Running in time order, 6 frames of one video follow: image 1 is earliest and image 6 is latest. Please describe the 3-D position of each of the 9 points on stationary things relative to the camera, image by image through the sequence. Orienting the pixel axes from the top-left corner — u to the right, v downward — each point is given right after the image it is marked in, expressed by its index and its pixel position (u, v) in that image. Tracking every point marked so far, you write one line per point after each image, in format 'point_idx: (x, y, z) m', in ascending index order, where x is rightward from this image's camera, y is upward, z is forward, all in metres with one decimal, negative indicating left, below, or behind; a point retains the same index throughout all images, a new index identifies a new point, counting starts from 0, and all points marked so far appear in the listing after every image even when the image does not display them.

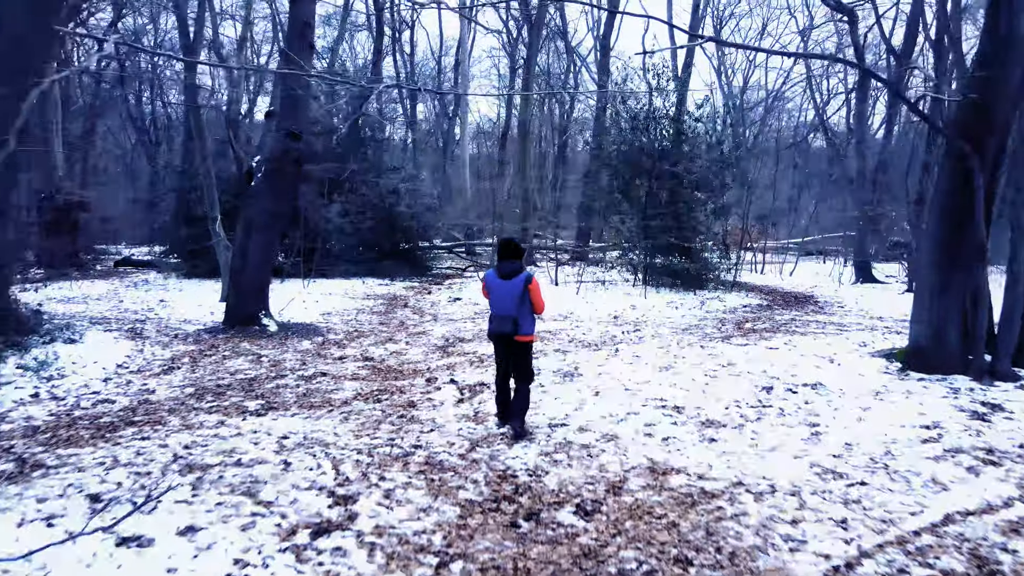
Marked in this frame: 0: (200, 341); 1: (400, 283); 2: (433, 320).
0: (-3.8, -0.7, +8.9) m
1: (-2.6, +0.1, +17.0) m
2: (-1.2, -0.5, +11.2) m
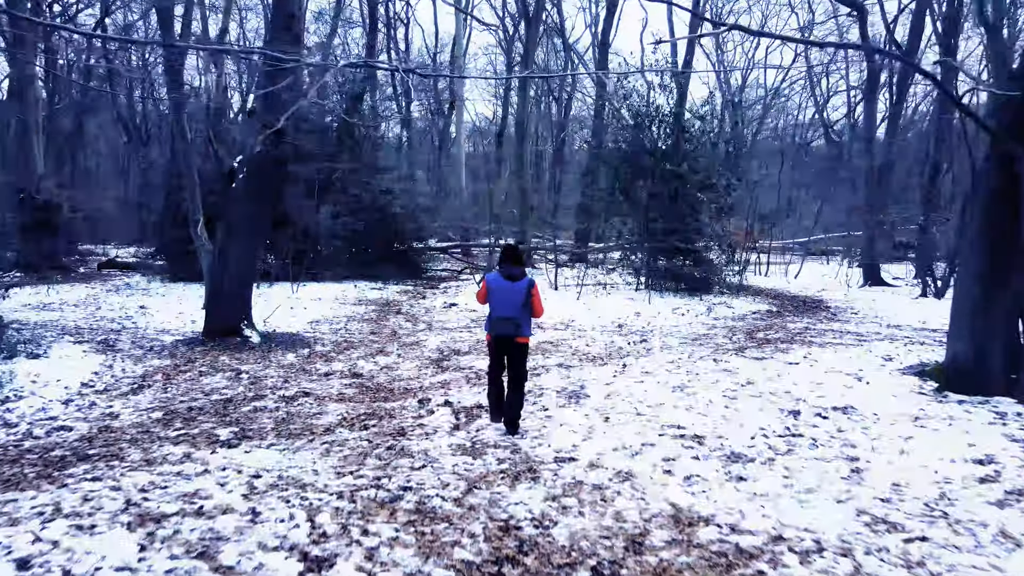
0: (-3.8, -0.8, +8.3) m
1: (-2.6, 0.0, +16.4) m
2: (-1.2, -0.6, +10.6) m
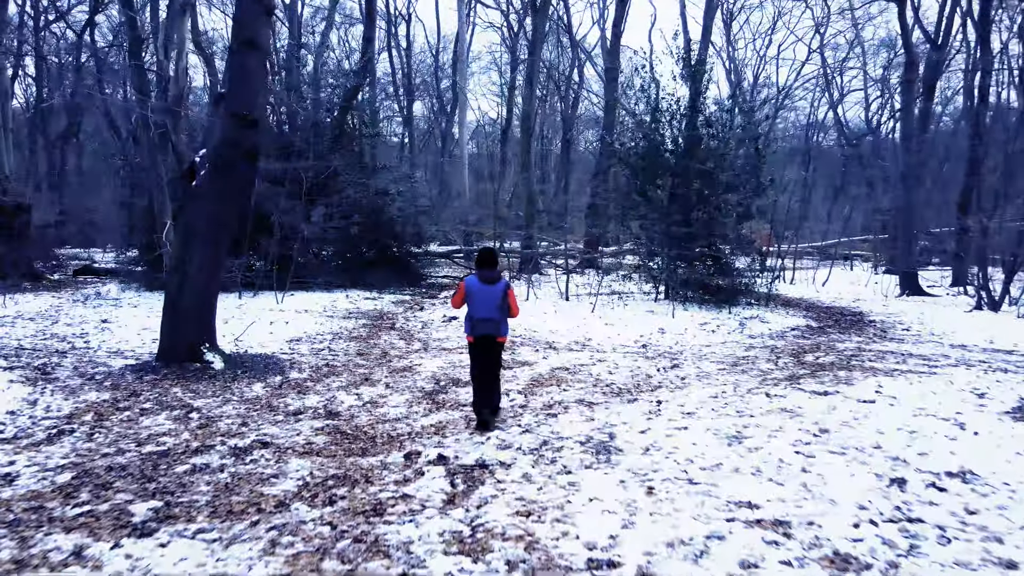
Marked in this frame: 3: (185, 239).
0: (-3.7, -0.9, +6.9) m
1: (-2.5, -0.2, +15.0) m
2: (-1.1, -0.8, +9.3) m
3: (-3.5, +0.5, +7.8) m
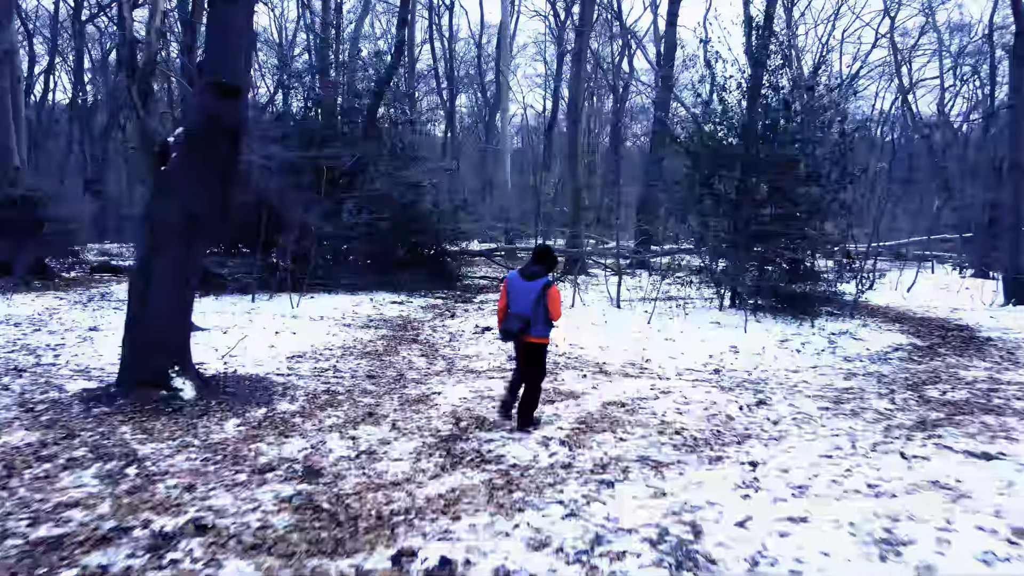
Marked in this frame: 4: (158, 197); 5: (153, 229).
0: (-3.4, -1.0, +5.5) m
1: (-1.7, -0.2, +13.5) m
2: (-0.7, -0.9, +7.7) m
3: (-3.1, +0.5, +6.4) m
4: (-3.1, +0.8, +6.4) m
5: (-3.1, +0.5, +6.4) m
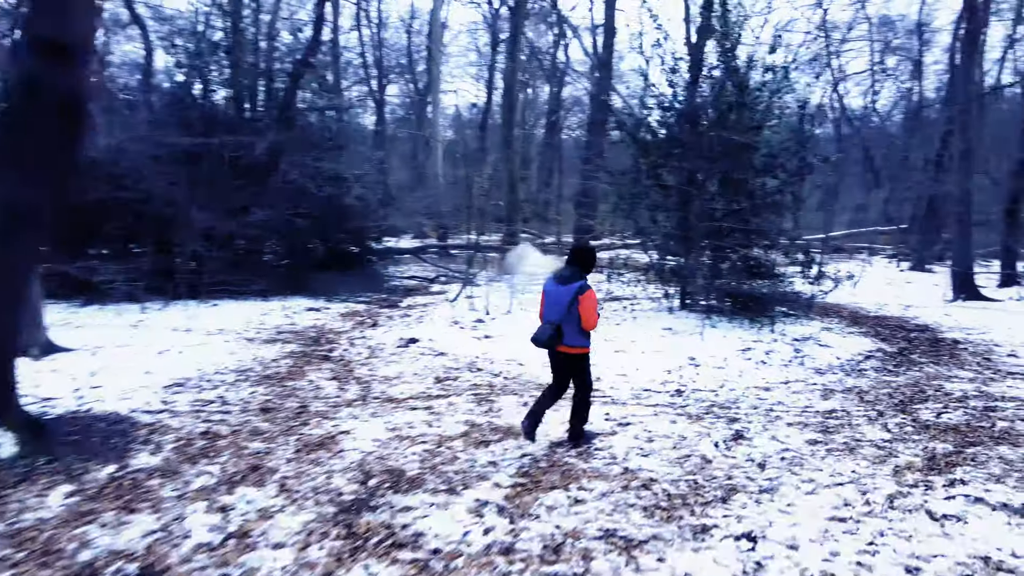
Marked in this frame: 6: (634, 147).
0: (-3.8, -1.2, +3.9) m
1: (-2.9, -0.3, +12.0) m
2: (-1.3, -1.0, +6.4) m
3: (-3.7, +0.3, +4.9) m
4: (-3.6, +0.6, +4.9) m
5: (-3.7, +0.4, +4.9) m
6: (+1.9, +2.2, +11.5) m
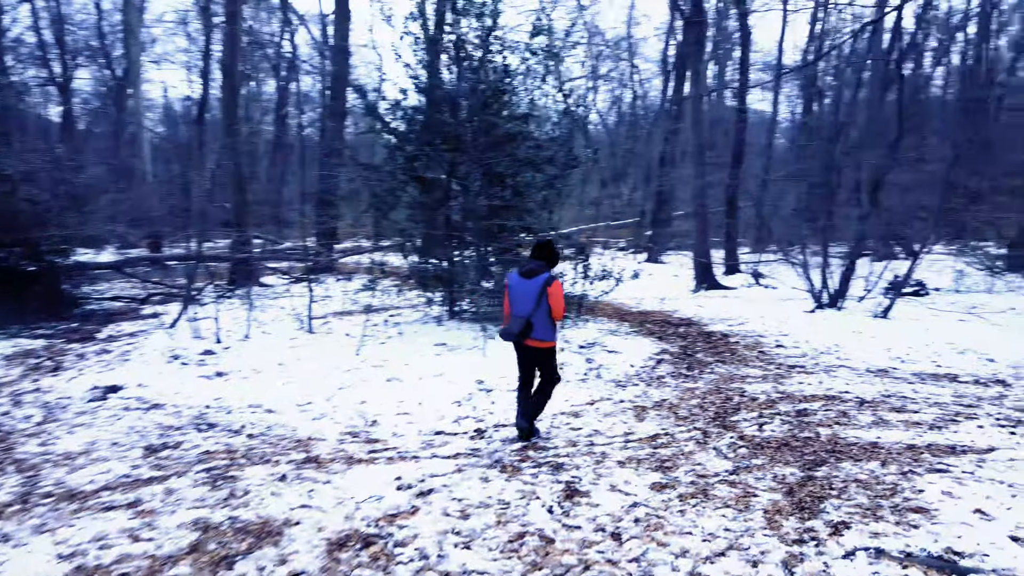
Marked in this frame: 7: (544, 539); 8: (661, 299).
0: (-4.3, -1.5, +1.0) m
1: (-6.3, -0.7, +9.0) m
2: (-2.8, -1.3, +4.1) m
3: (-4.6, -0.1, +1.9) m
4: (-4.5, +0.3, +1.9) m
5: (-4.6, 0.0, +1.9) m
6: (-1.7, +2.1, +10.1) m
7: (+0.1, -1.2, +3.6) m
8: (+2.7, -0.2, +13.2) m
